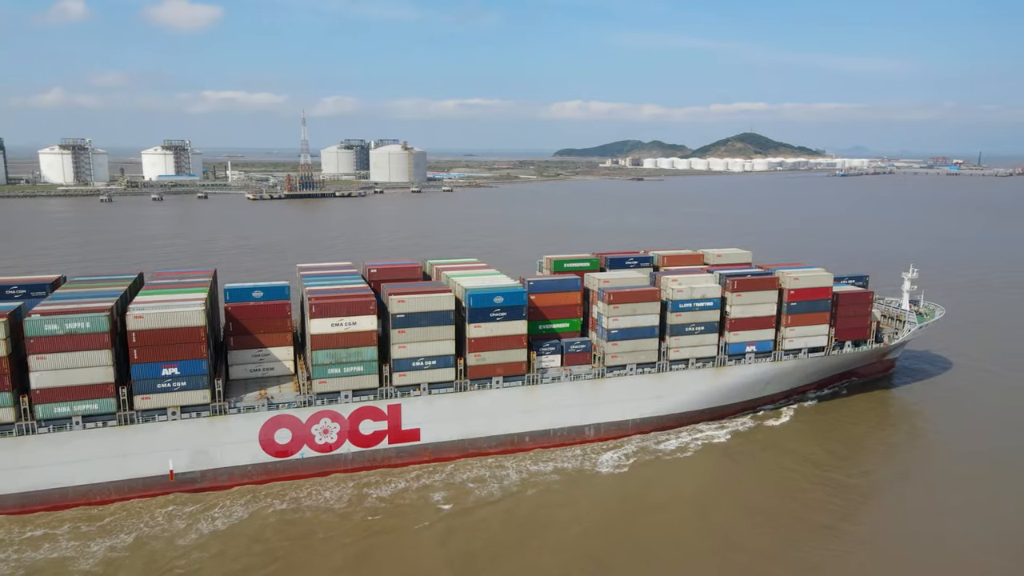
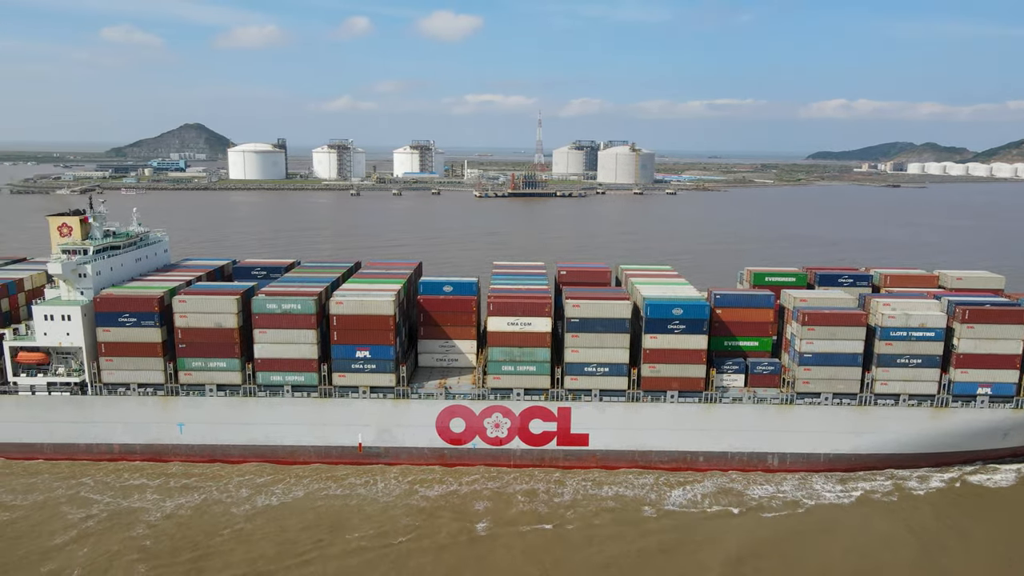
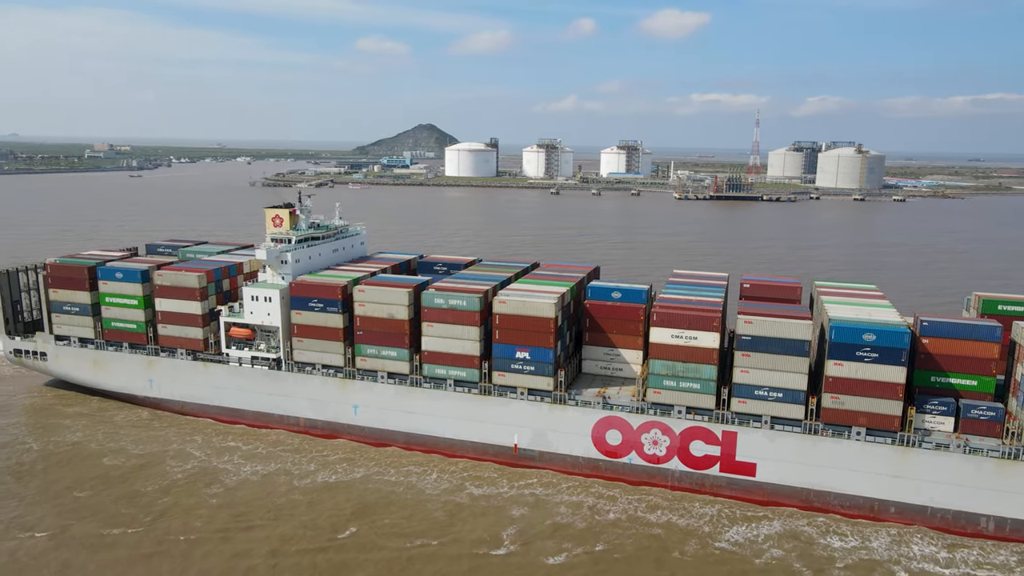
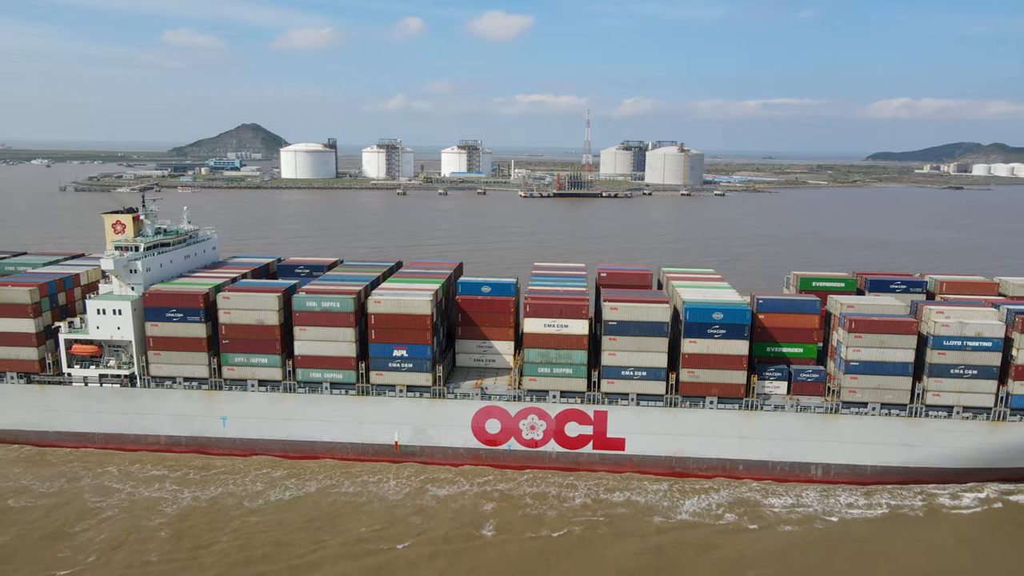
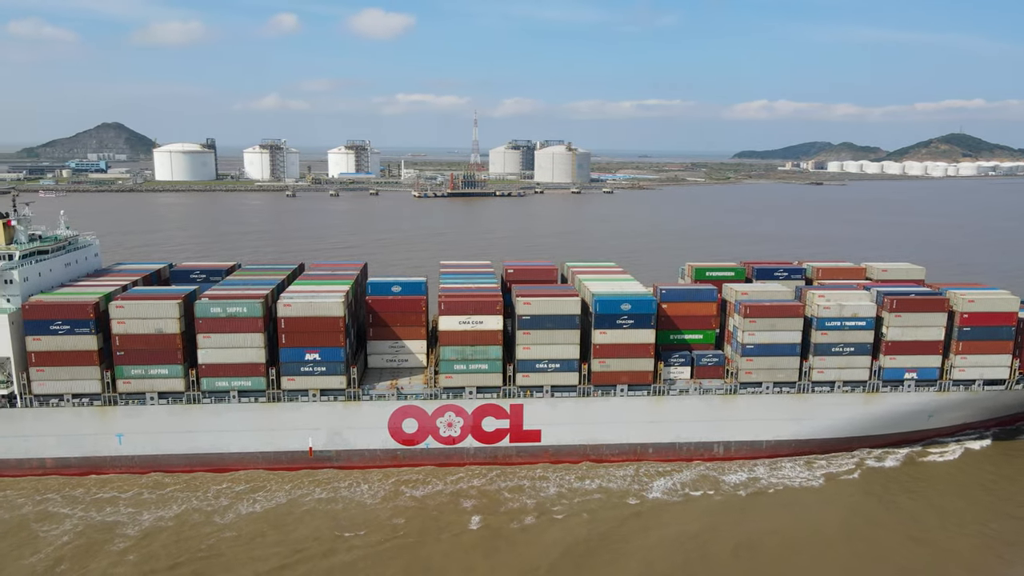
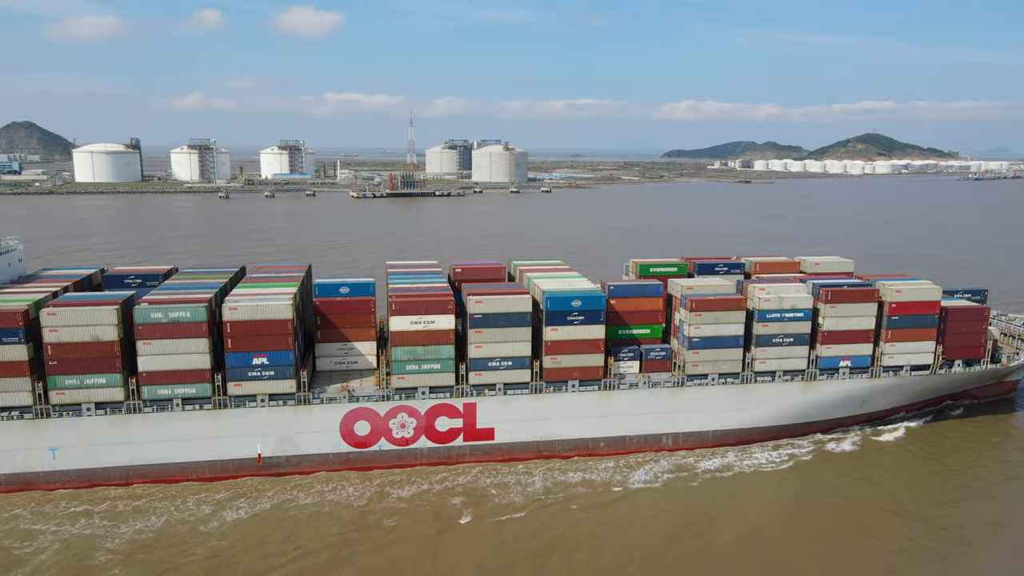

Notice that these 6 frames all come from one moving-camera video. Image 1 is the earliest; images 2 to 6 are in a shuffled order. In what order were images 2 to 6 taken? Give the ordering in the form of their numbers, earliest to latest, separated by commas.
6, 5, 2, 4, 3
